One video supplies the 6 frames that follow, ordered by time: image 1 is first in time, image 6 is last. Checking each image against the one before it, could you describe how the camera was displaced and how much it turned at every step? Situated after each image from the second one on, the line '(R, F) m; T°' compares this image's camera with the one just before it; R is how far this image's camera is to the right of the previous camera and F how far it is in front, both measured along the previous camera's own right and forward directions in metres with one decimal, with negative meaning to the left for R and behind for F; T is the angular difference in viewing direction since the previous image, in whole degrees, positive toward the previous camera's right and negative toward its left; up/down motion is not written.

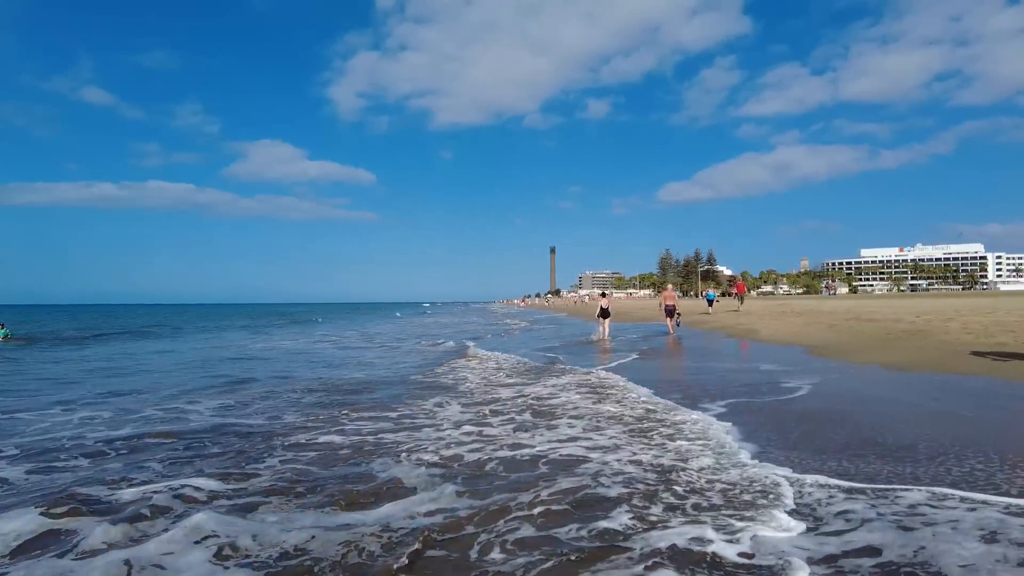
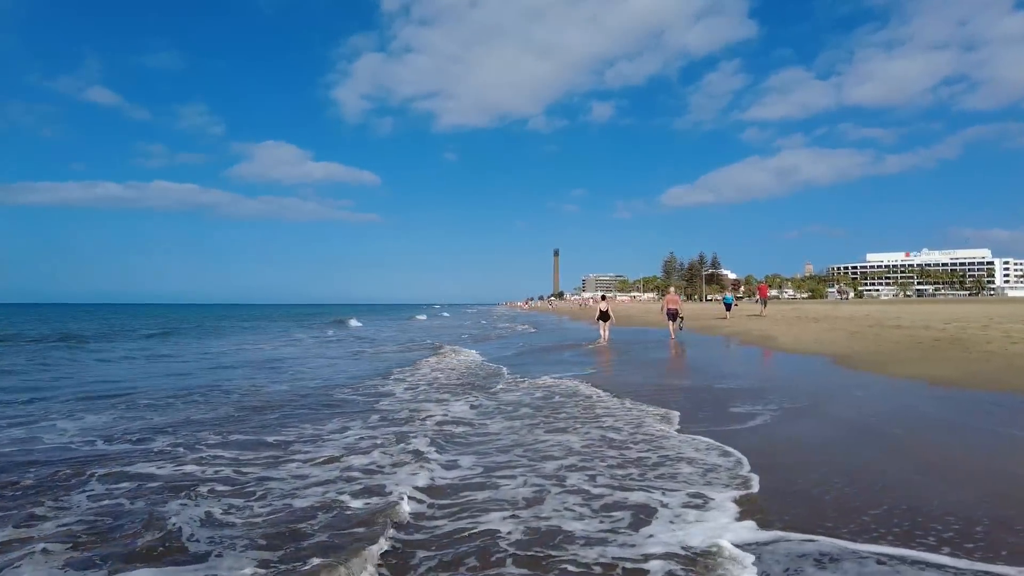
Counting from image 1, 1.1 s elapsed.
(+0.2, +1.2) m; 0°
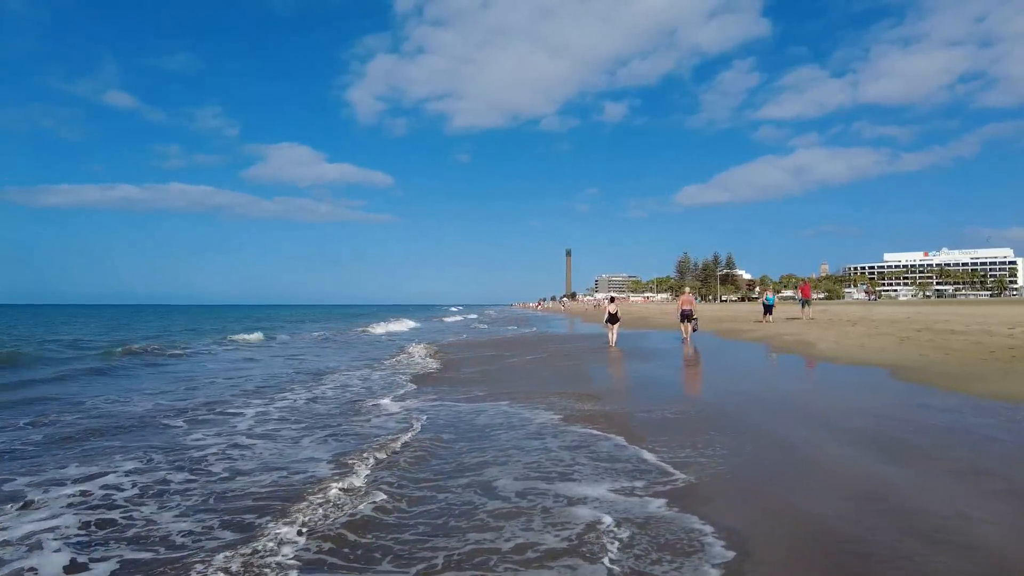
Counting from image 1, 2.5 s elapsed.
(+0.2, +1.5) m; -1°
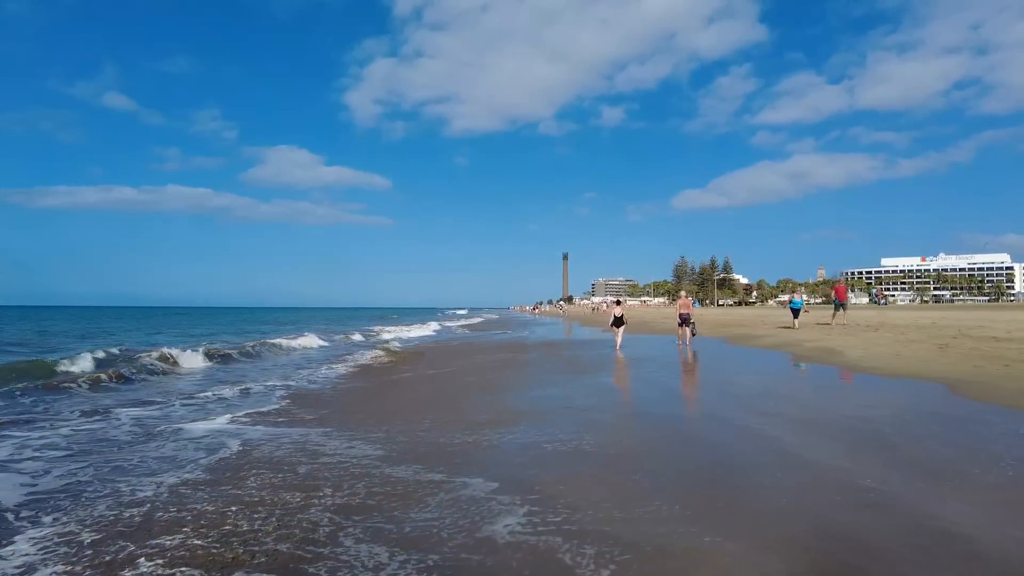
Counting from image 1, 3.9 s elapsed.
(0.0, +1.2) m; 0°
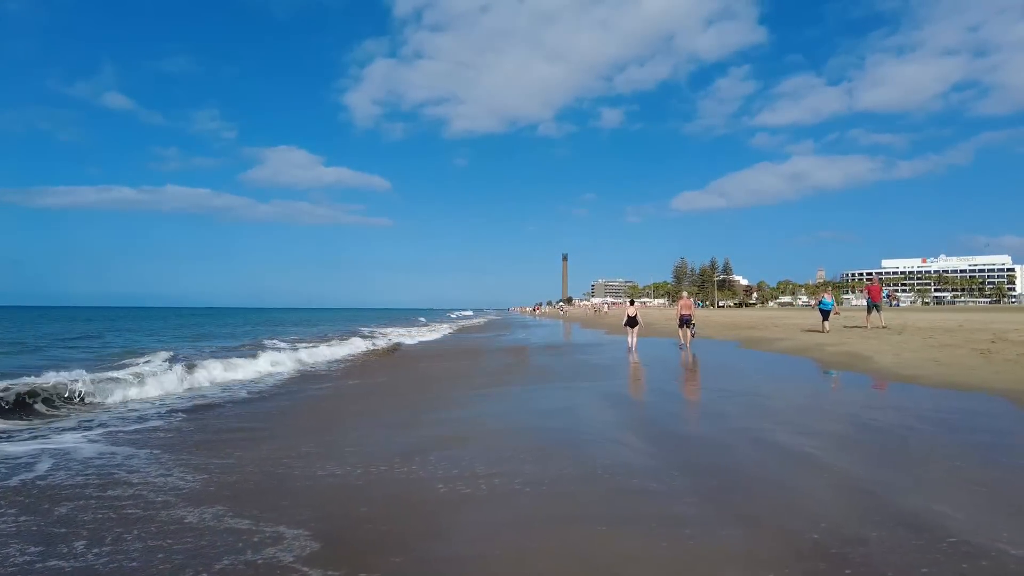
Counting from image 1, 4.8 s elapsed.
(-0.1, +0.8) m; 0°
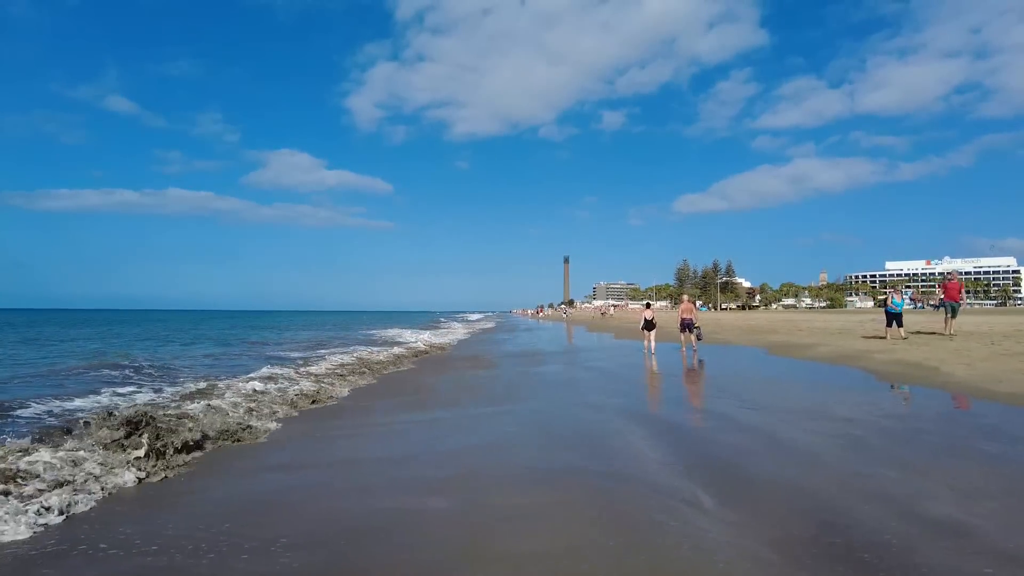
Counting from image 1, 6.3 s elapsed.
(-0.1, +1.5) m; 0°
